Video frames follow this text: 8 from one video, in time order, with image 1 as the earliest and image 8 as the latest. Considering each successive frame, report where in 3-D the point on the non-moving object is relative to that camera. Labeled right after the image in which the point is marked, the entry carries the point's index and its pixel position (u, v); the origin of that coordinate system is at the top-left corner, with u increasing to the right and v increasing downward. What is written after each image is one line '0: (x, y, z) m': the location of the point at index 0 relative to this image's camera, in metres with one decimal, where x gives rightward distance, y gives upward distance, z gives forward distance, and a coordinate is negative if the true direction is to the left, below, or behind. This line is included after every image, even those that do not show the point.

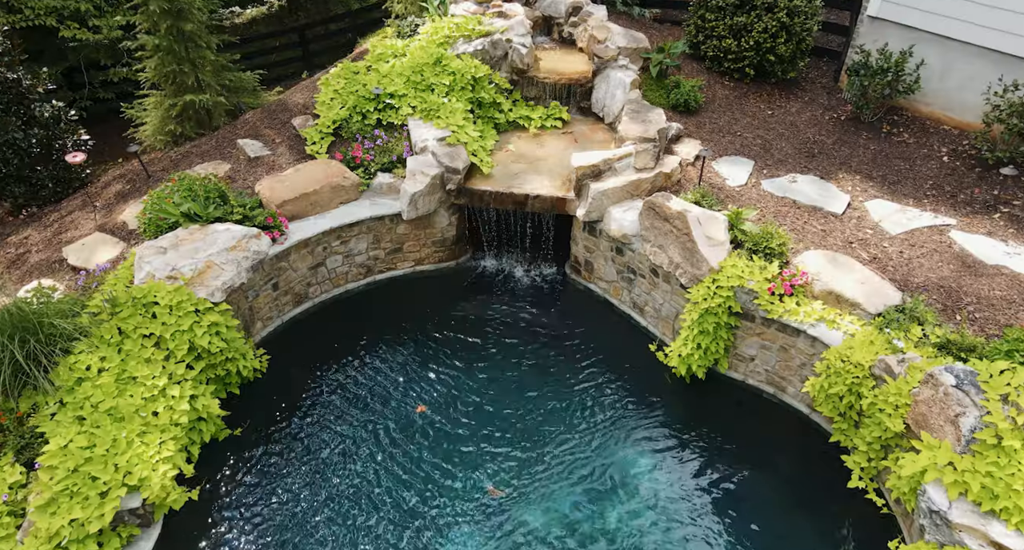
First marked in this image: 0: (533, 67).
0: (+0.3, +2.6, +7.9) m
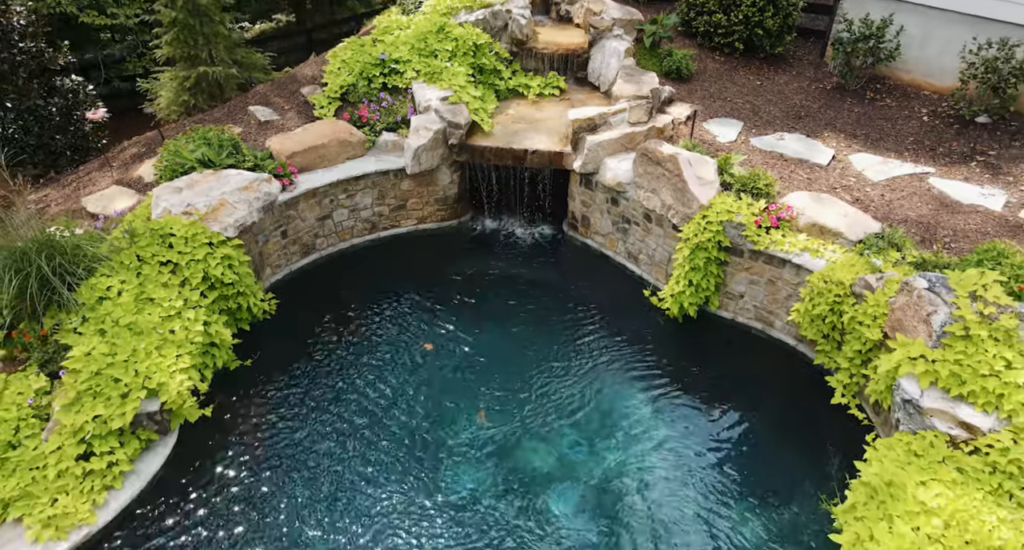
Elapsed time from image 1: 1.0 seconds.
0: (+0.3, +3.1, +8.3) m
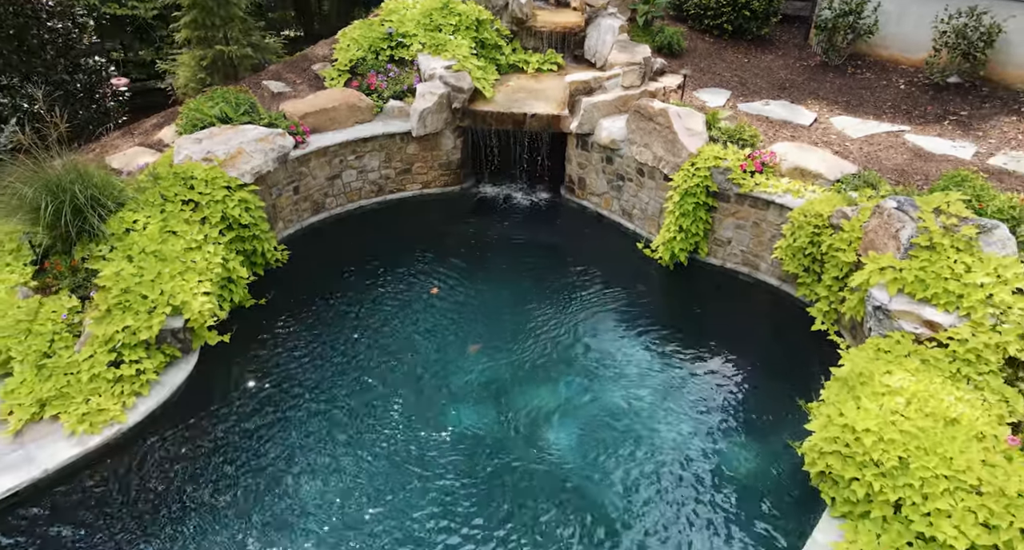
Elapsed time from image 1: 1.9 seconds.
0: (+0.3, +3.6, +8.8) m
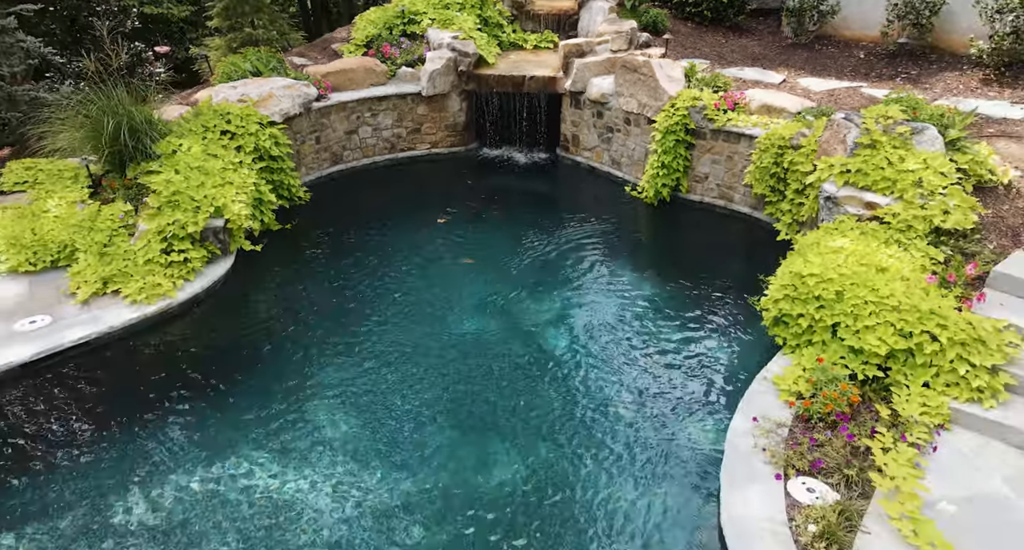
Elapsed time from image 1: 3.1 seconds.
0: (+0.3, +4.2, +9.7) m
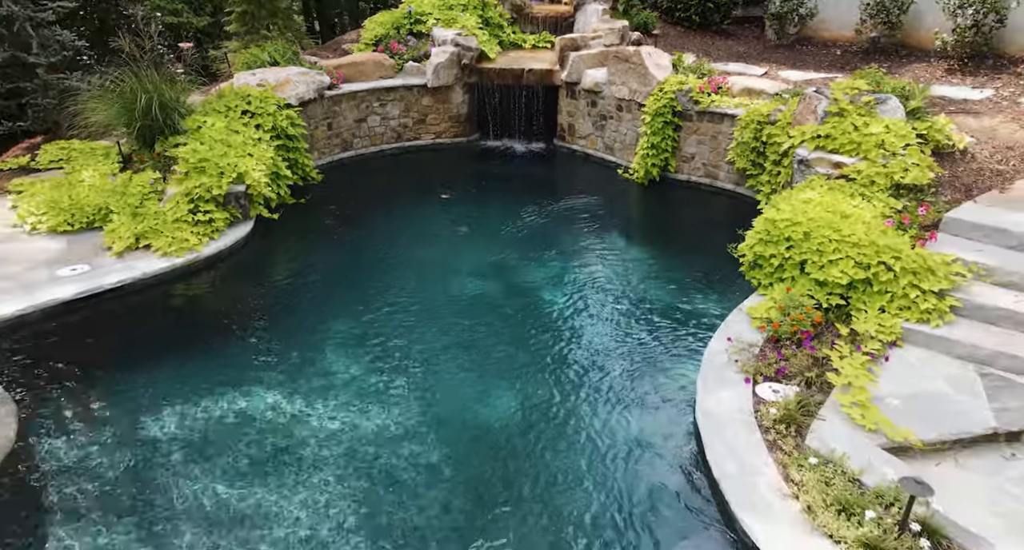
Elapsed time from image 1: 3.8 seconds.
0: (+0.3, +4.5, +10.4) m
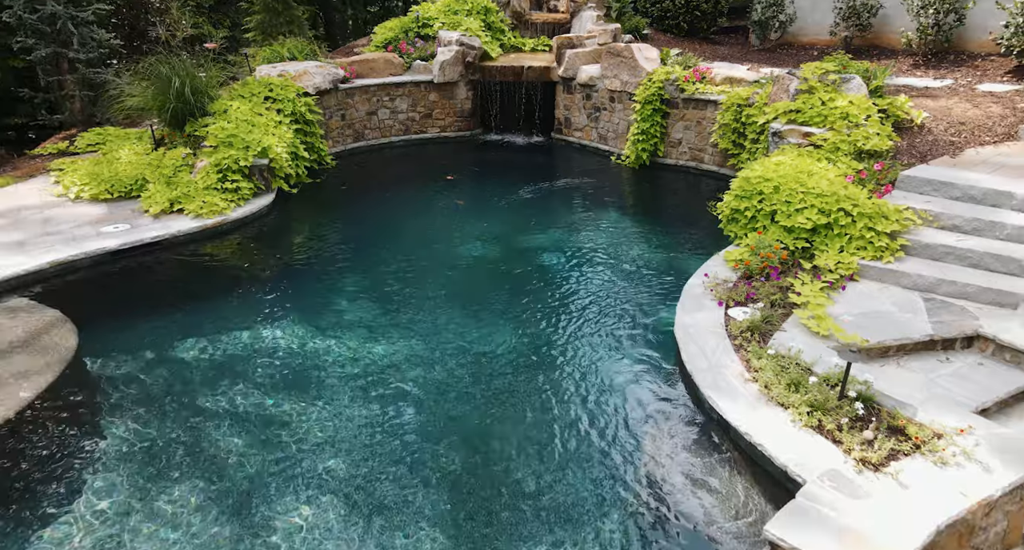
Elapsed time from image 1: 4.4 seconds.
0: (+0.3, +4.7, +11.1) m
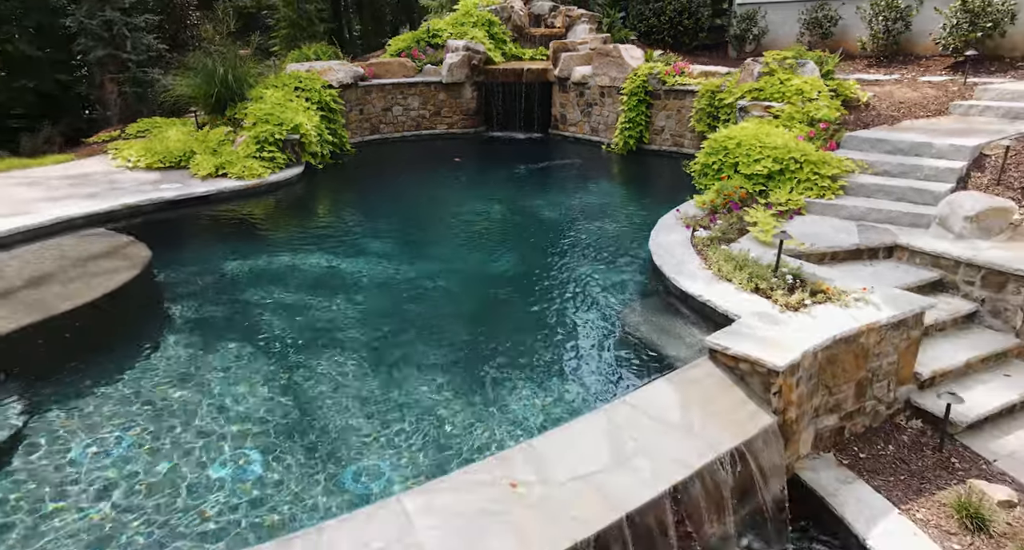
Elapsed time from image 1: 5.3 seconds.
0: (+0.3, +4.9, +12.3) m
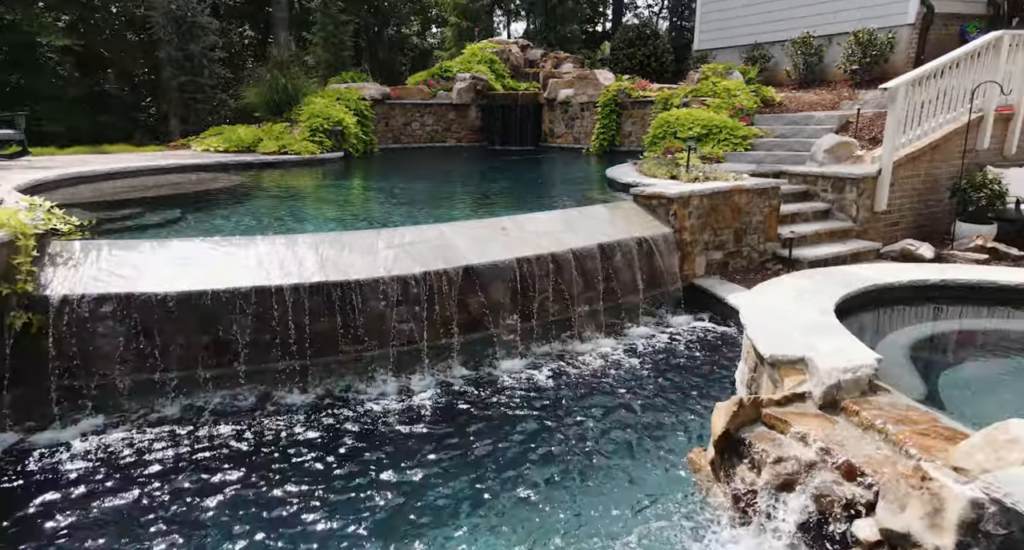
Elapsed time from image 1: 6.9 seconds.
0: (+0.3, +4.9, +14.8) m
